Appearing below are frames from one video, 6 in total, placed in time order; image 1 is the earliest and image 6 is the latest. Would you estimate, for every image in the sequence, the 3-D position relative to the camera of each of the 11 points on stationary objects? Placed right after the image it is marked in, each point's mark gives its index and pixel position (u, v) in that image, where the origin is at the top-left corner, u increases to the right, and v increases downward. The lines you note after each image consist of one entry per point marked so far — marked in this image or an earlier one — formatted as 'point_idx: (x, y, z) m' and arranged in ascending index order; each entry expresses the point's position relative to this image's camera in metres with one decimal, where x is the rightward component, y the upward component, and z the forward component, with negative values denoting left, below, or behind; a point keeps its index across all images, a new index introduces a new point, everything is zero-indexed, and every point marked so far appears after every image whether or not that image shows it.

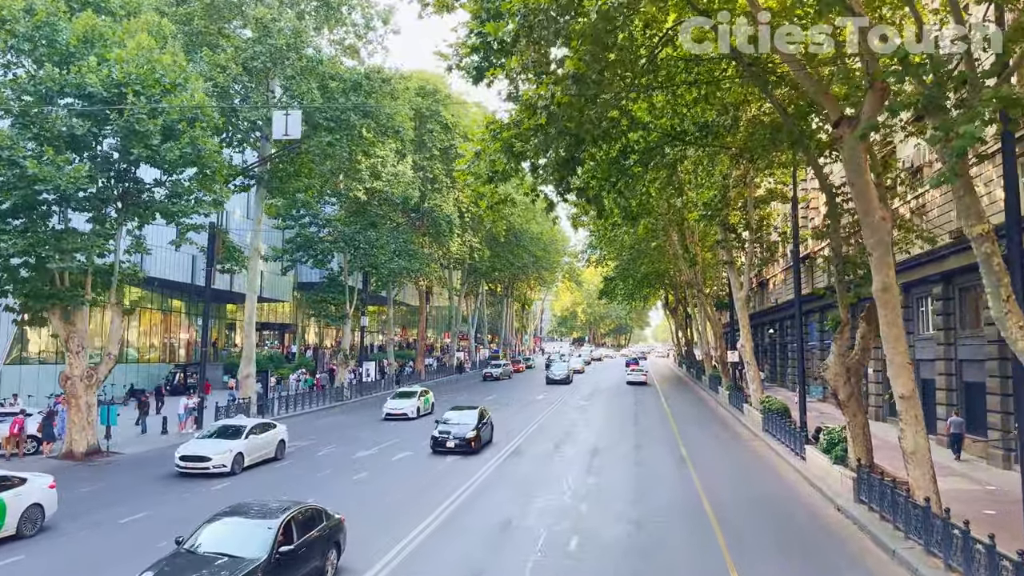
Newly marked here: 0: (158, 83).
0: (-8.6, +5.0, +18.1) m
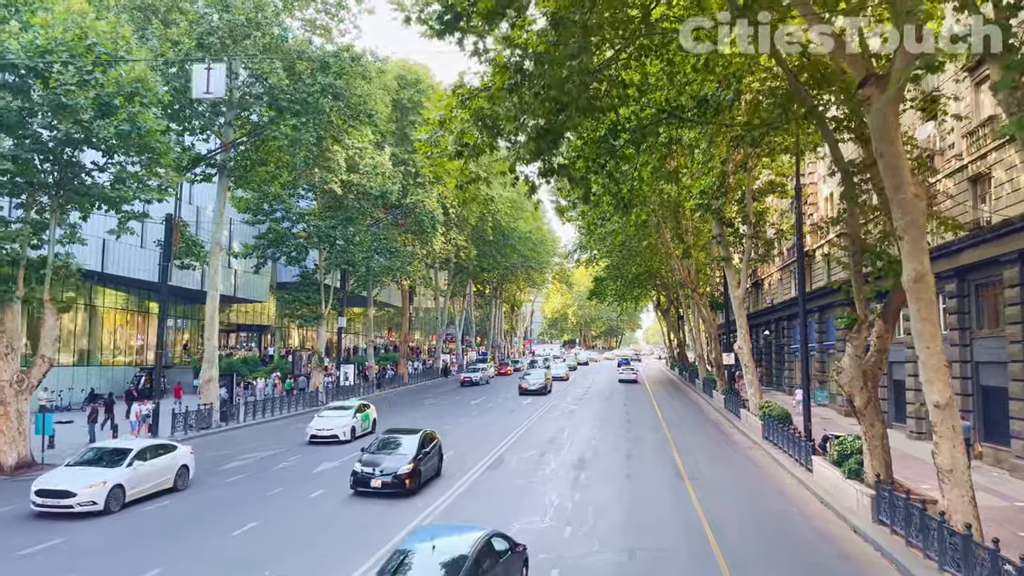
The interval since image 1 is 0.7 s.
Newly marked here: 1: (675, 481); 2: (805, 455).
0: (-9.1, +5.1, +16.2) m
1: (+4.3, -4.9, +19.5) m
2: (+7.7, -4.4, +19.7) m
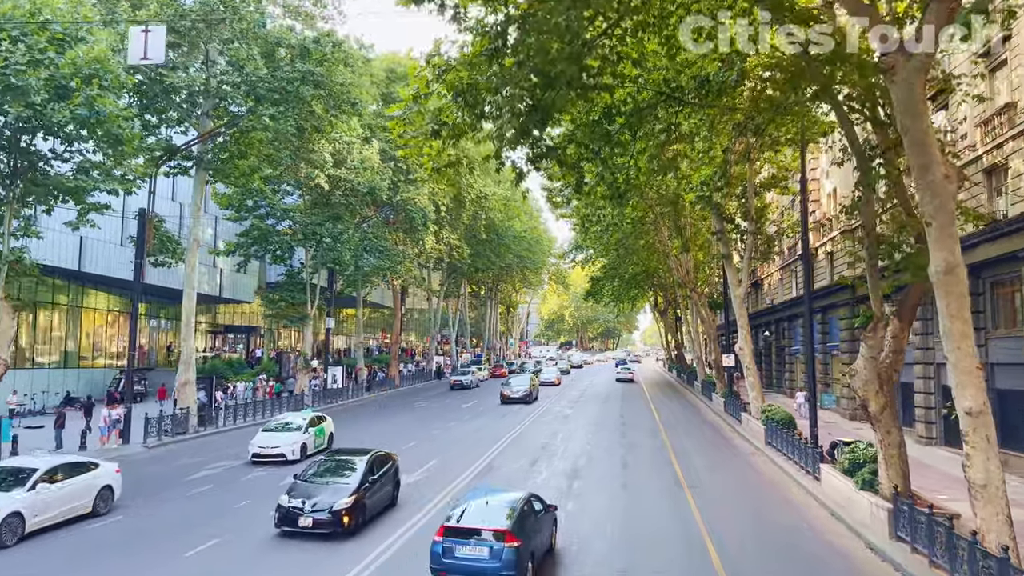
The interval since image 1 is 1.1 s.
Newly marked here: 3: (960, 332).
0: (-9.3, +5.2, +15.0) m
1: (+4.0, -4.9, +18.4) m
2: (+7.4, -4.3, +18.6) m
3: (+5.5, -0.5, +9.2) m
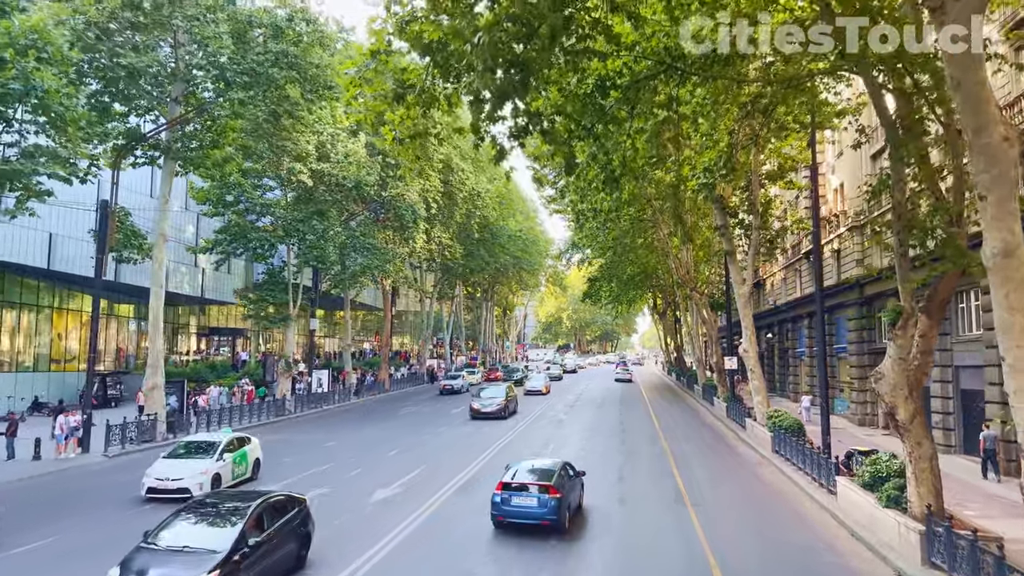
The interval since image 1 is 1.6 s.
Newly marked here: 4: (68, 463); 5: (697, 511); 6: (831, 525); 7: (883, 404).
0: (-9.7, +5.3, +13.5) m
1: (+3.7, -4.8, +16.8) m
2: (+7.1, -4.2, +17.0) m
3: (+5.2, -0.4, +7.6) m
4: (-11.7, -4.6, +19.9) m
5: (+3.9, -4.7, +15.9) m
6: (+6.1, -4.5, +14.4) m
7: (+5.8, -1.8, +11.8) m
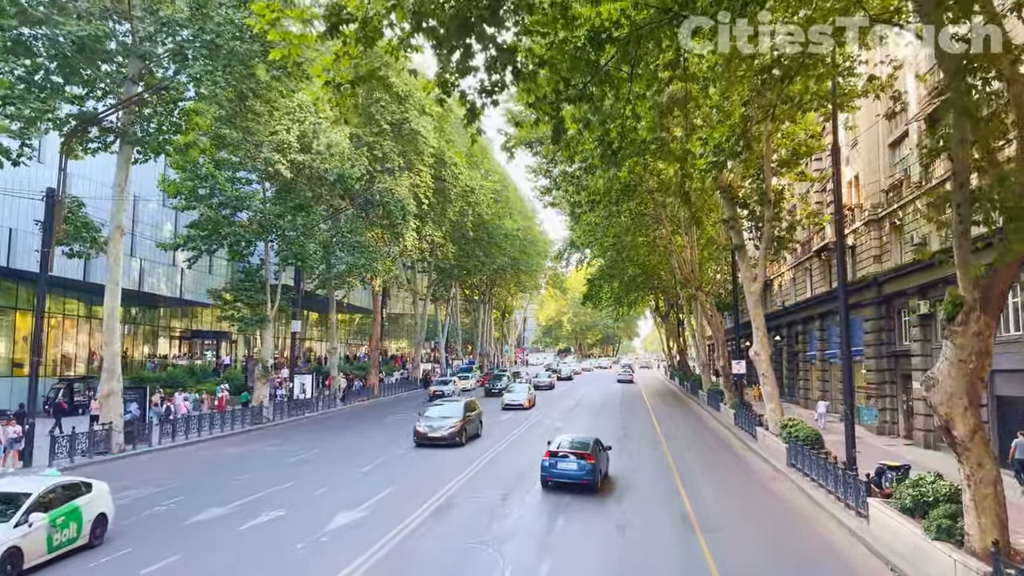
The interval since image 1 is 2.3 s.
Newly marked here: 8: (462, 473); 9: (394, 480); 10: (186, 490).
0: (-10.0, +5.4, +11.5) m
1: (+3.4, -4.7, +14.8) m
2: (+6.8, -4.1, +15.0) m
3: (+4.9, -0.2, +5.6) m
4: (-12.0, -4.5, +17.8) m
5: (+3.6, -4.6, +13.9) m
6: (+5.8, -4.4, +12.4) m
7: (+5.5, -1.7, +9.8) m
8: (-1.3, -4.7, +19.0) m
9: (-2.9, -4.6, +18.0) m
10: (-7.0, -4.3, +16.1) m
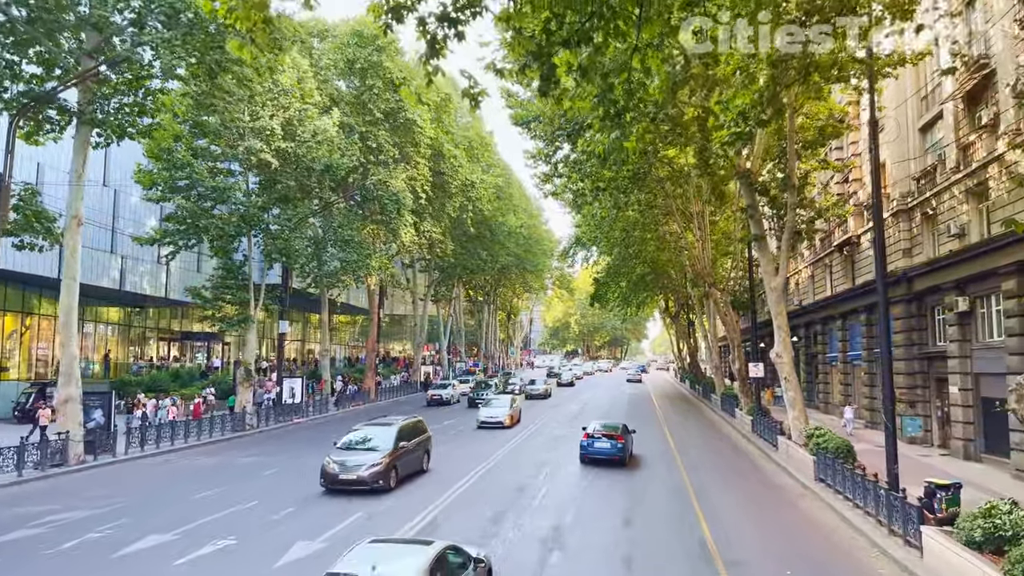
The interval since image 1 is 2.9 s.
0: (-10.2, +5.6, +9.6) m
1: (+3.2, -4.5, +12.7) m
2: (+6.6, -3.9, +12.9) m
3: (+4.6, 0.0, +3.6) m
4: (-12.2, -4.4, +16.0) m
5: (+3.4, -4.4, +11.8) m
6: (+5.6, -4.3, +10.3) m
7: (+5.3, -1.5, +7.7) m
8: (-1.4, -4.6, +17.0) m
9: (-3.0, -4.5, +16.0) m
10: (-7.1, -4.2, +14.2) m
